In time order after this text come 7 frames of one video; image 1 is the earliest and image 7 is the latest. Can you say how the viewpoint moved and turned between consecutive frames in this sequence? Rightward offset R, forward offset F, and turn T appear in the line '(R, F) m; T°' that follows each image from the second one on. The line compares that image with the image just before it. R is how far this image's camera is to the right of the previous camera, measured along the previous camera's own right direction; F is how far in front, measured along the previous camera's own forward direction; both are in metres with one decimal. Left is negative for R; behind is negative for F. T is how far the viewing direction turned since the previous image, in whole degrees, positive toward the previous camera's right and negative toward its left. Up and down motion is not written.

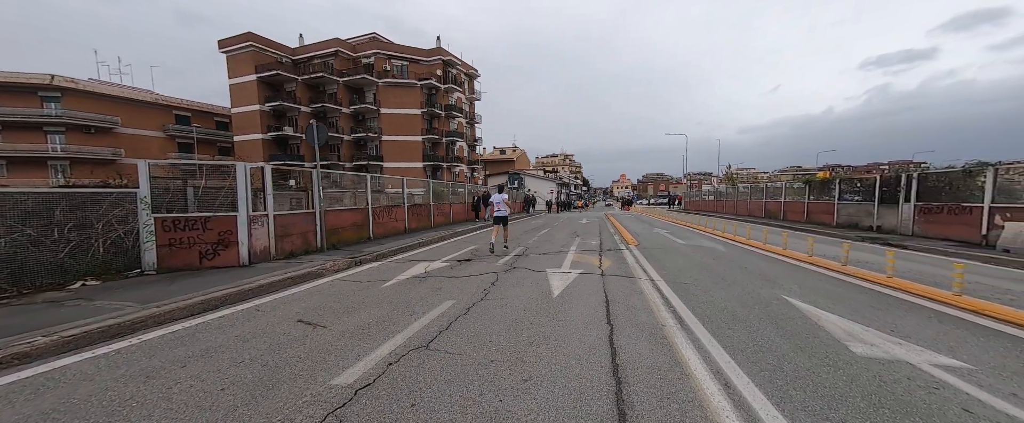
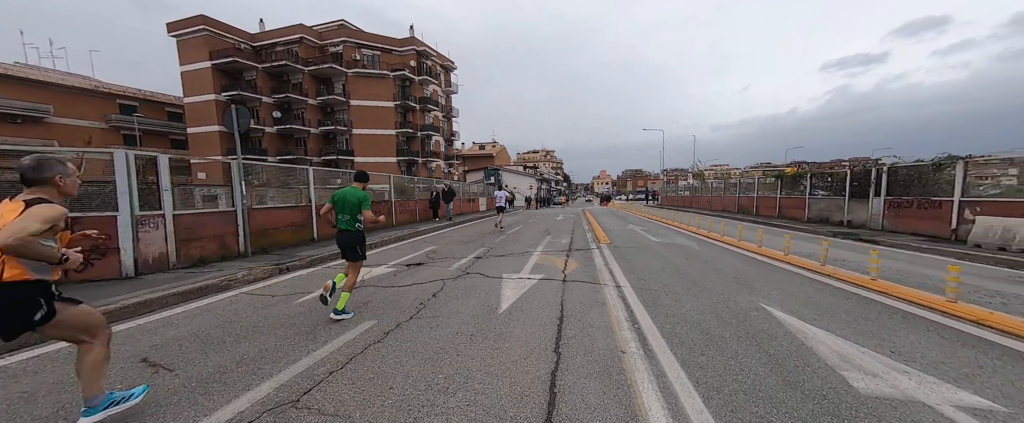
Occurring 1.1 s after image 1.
(+0.6, +0.9) m; +3°
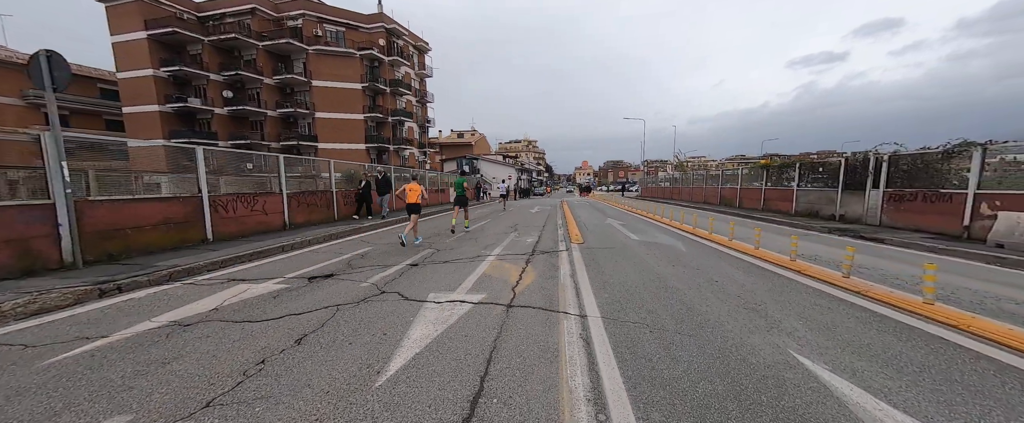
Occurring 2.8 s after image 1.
(+0.8, +1.7) m; +3°
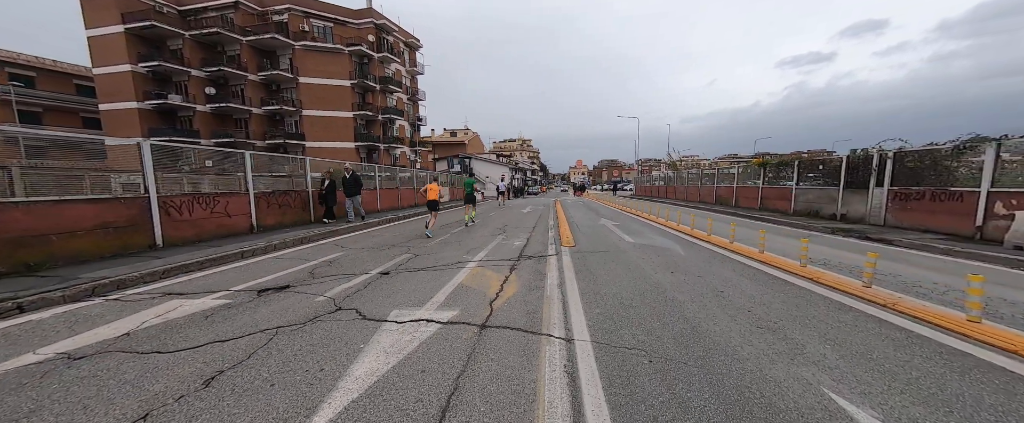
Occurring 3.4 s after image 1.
(+0.2, +0.6) m; +1°
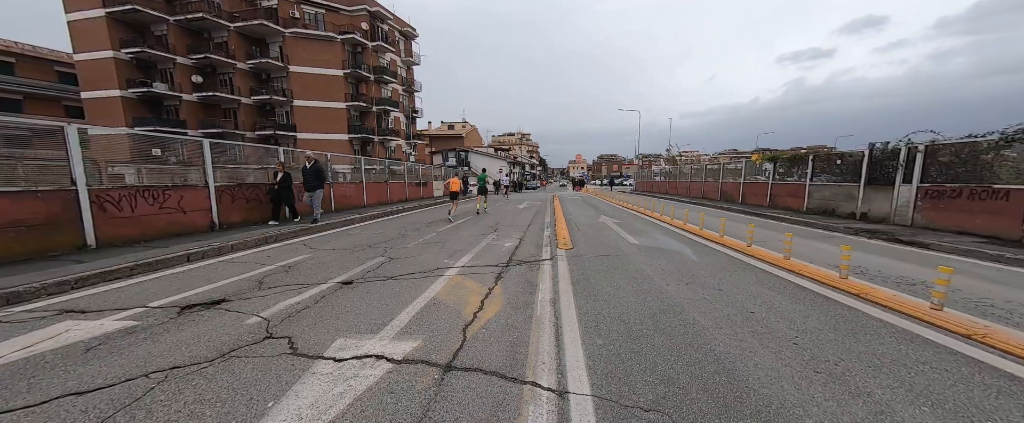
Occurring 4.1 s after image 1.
(+0.2, +0.9) m; 0°
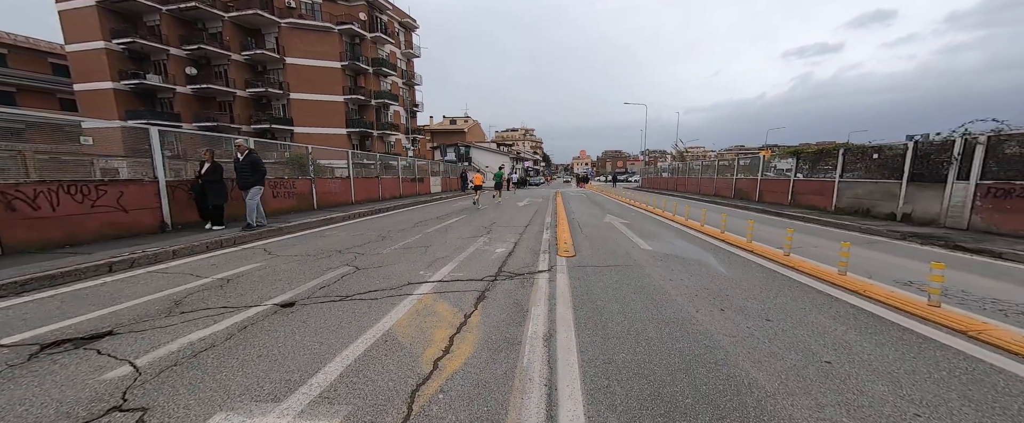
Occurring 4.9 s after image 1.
(+0.2, +1.1) m; -1°
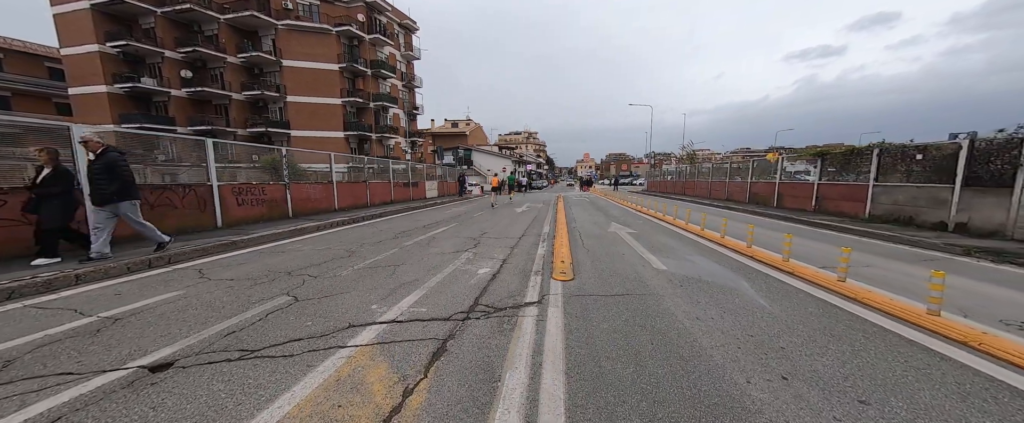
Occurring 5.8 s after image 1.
(+0.3, +1.1) m; -1°
